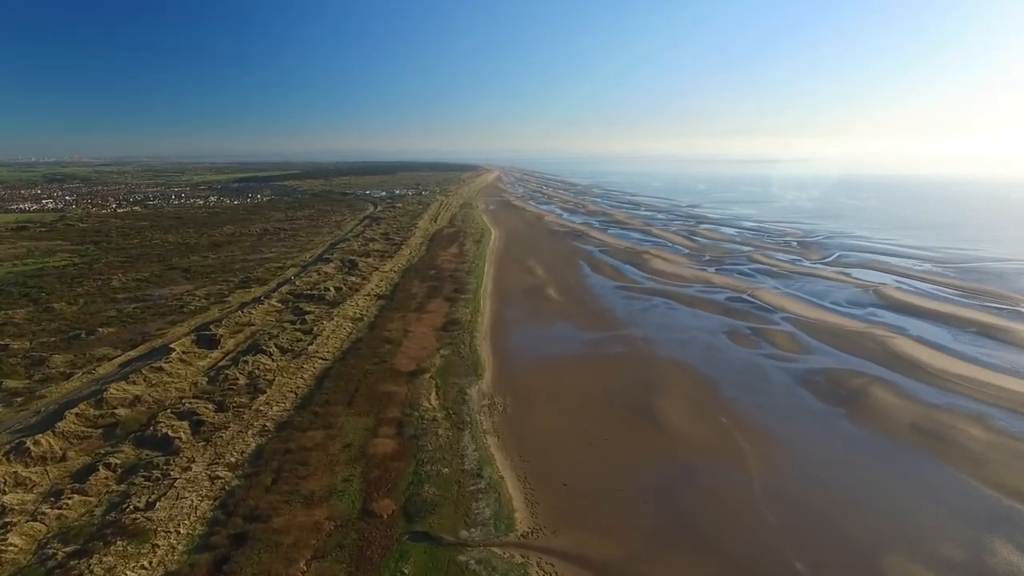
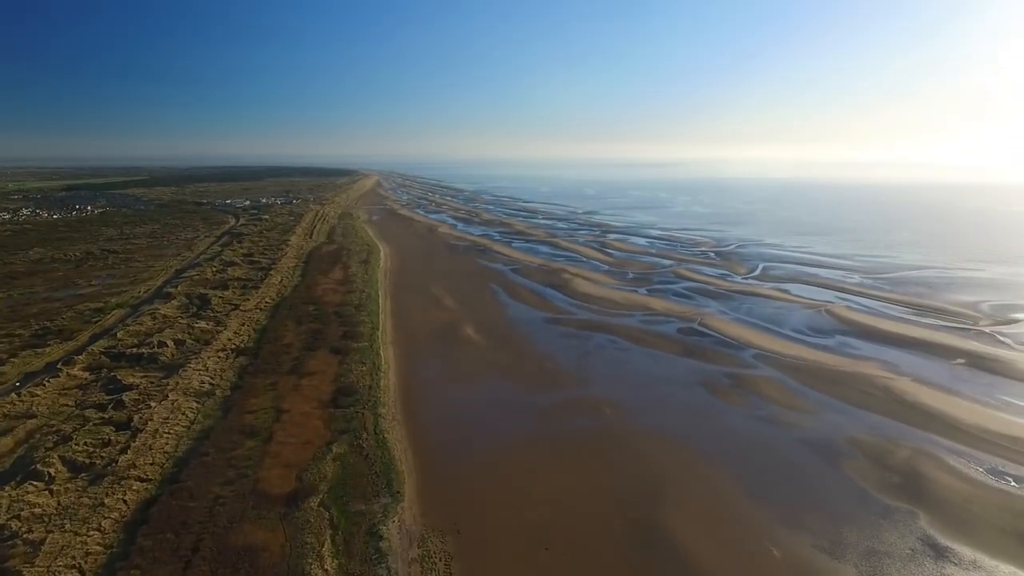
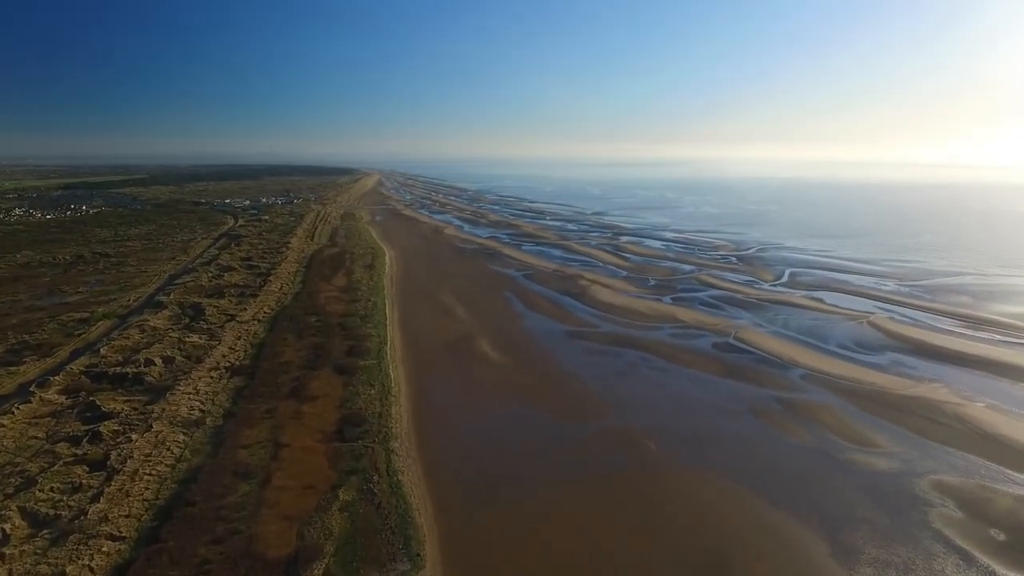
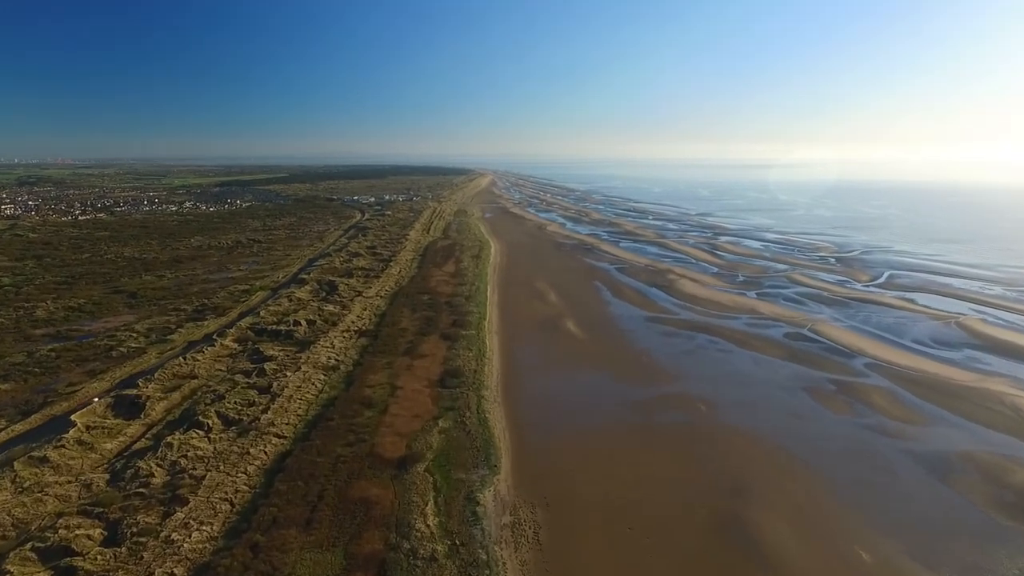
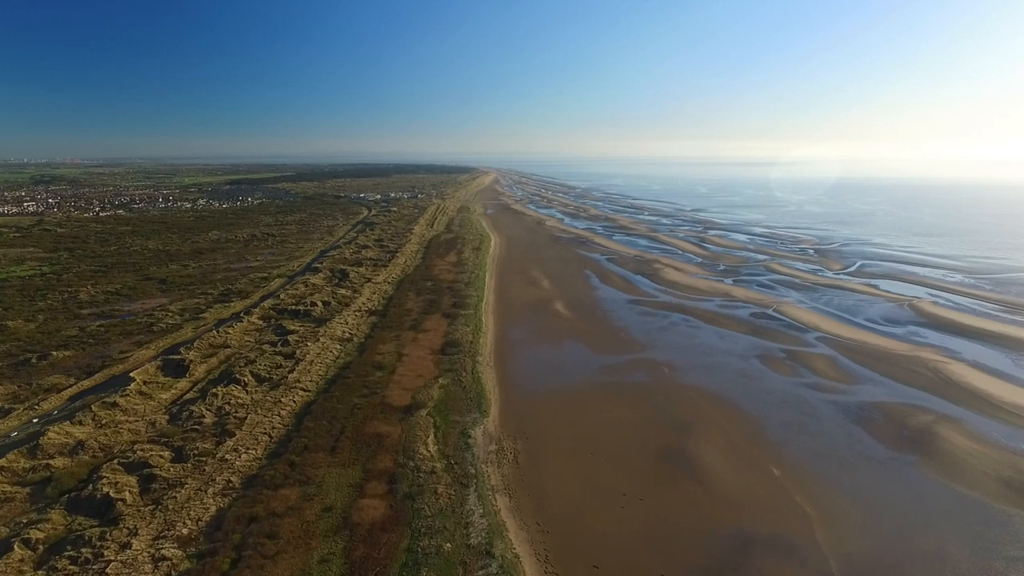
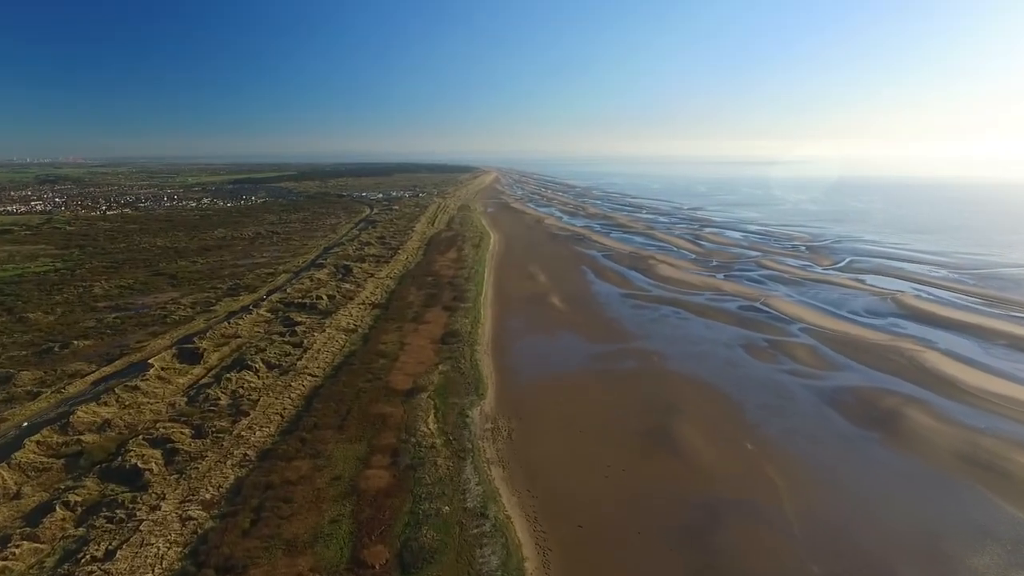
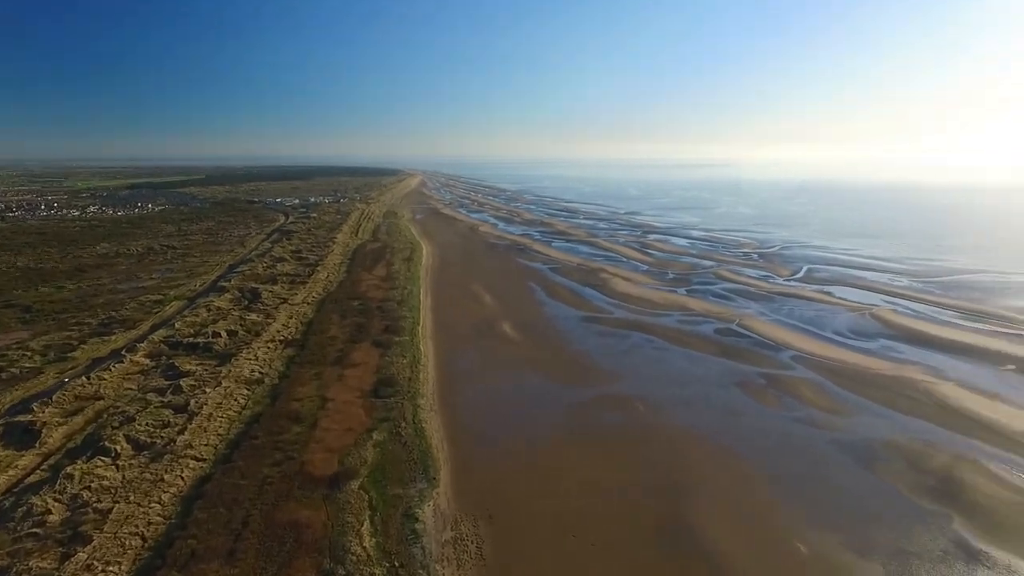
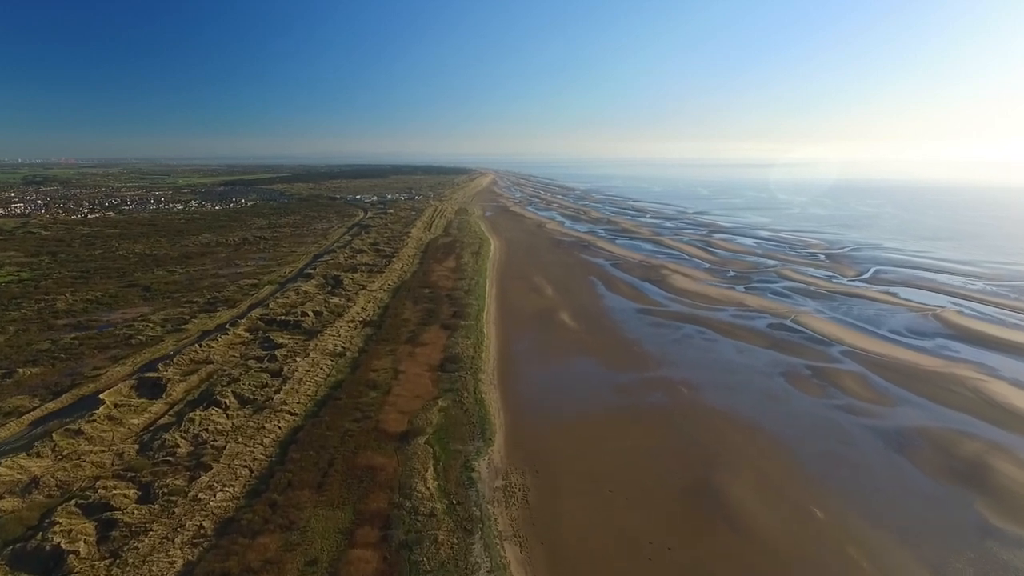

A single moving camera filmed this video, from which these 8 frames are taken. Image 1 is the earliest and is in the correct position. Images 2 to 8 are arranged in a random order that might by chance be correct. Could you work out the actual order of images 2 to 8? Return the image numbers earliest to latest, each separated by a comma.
6, 5, 8, 4, 7, 2, 3
